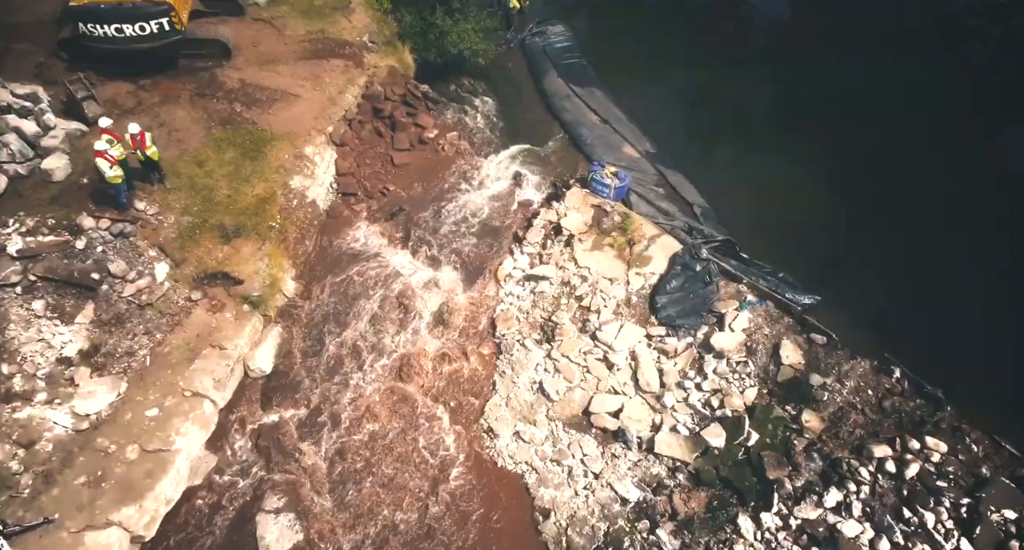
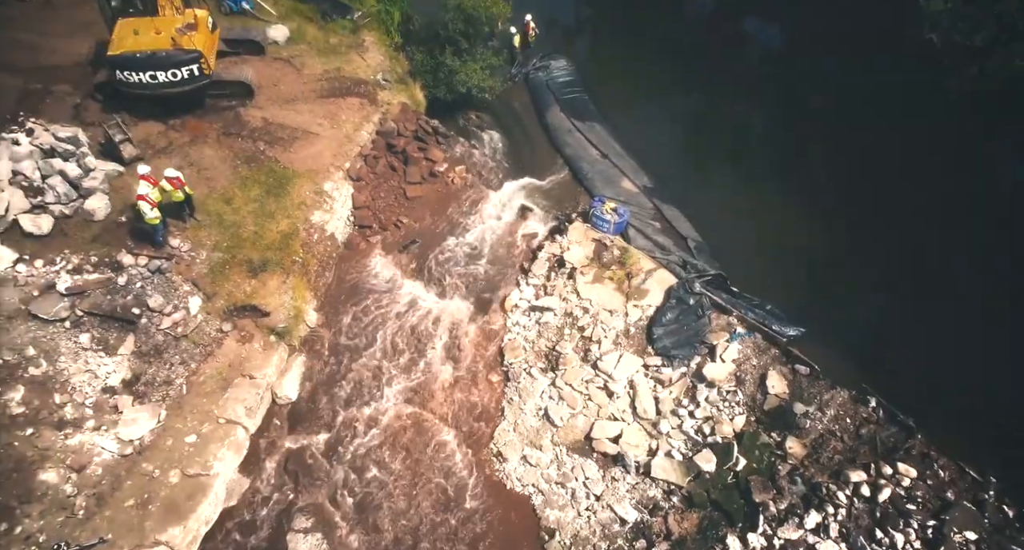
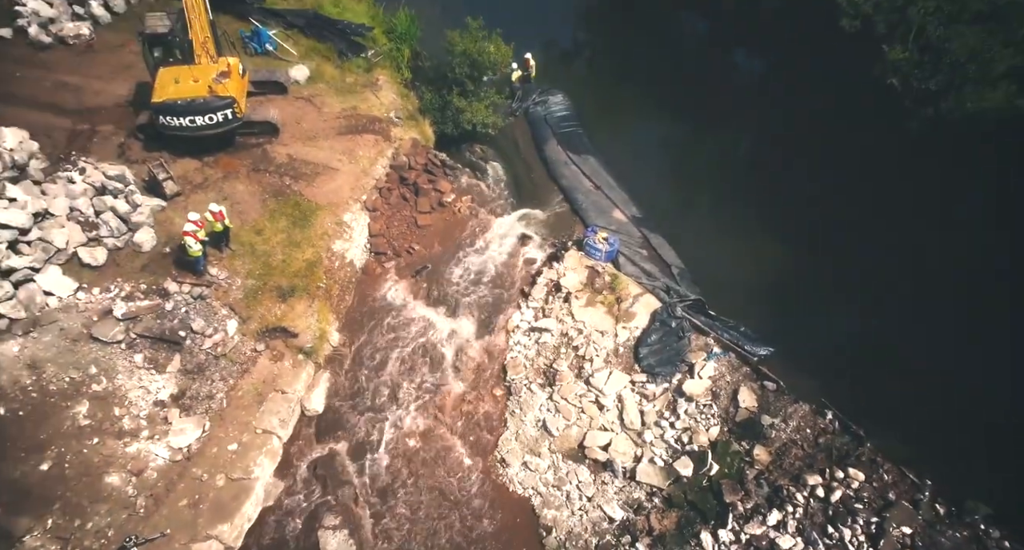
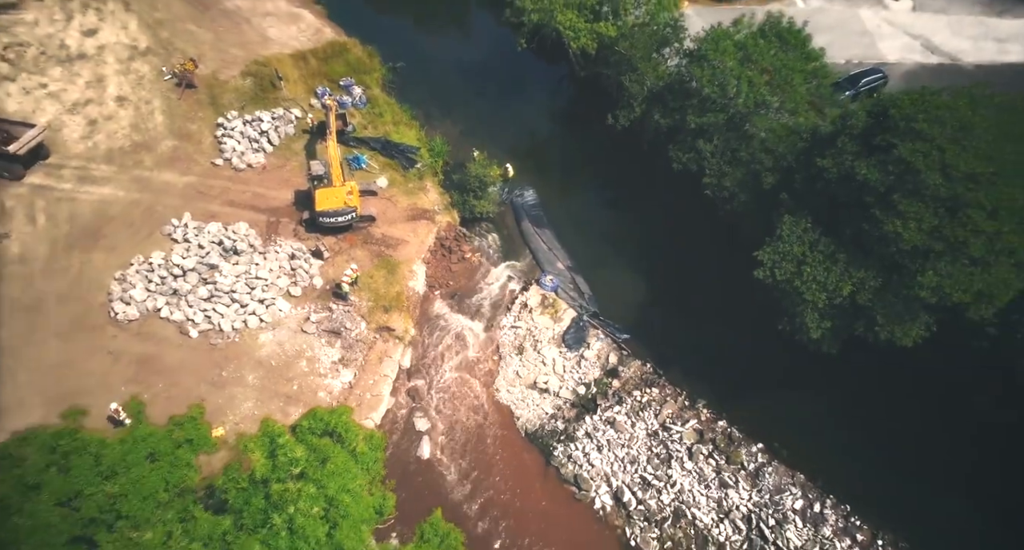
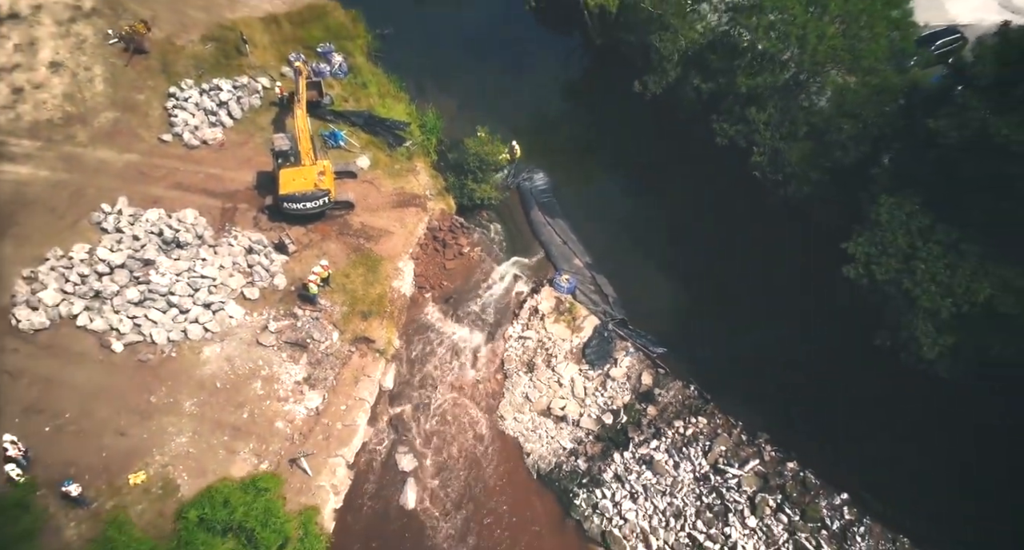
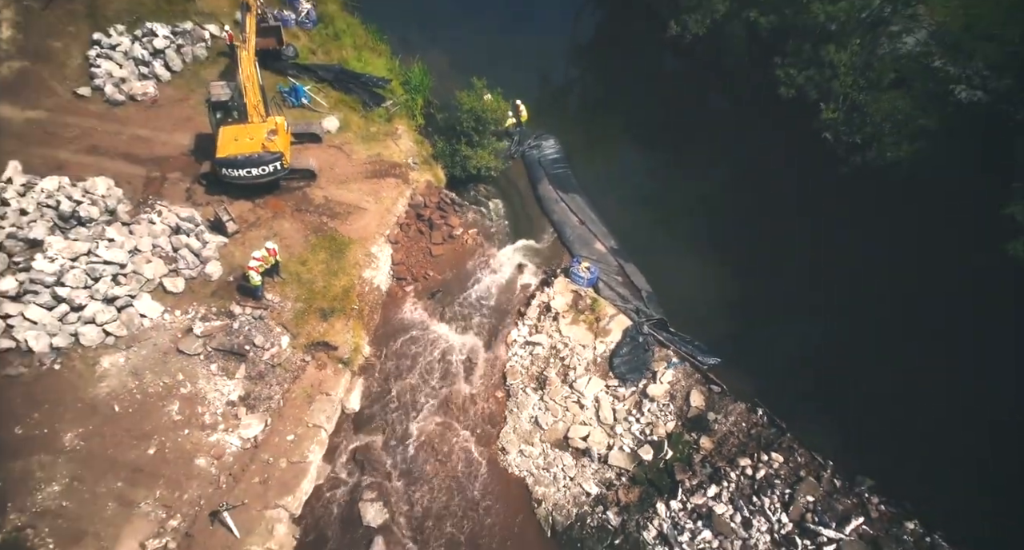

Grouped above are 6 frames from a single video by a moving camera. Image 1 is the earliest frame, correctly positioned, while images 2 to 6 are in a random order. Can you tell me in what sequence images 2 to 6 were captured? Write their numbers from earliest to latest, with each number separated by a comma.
2, 3, 6, 5, 4
